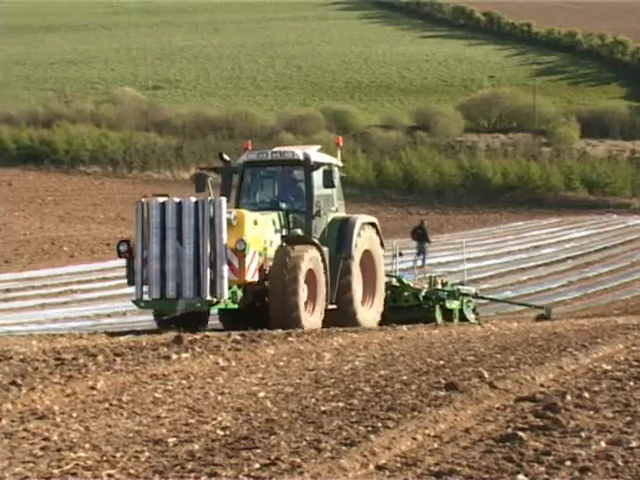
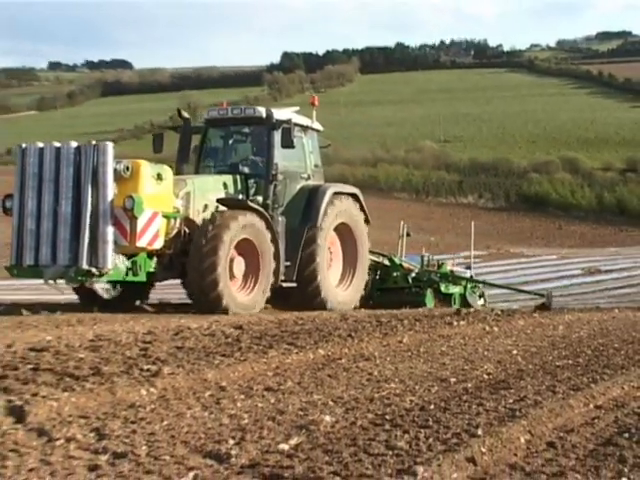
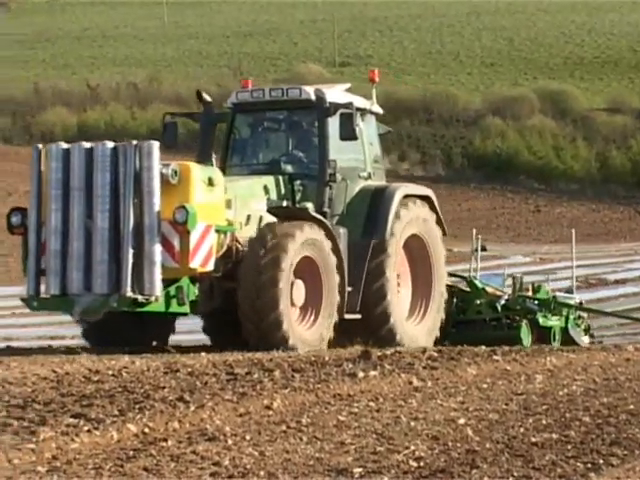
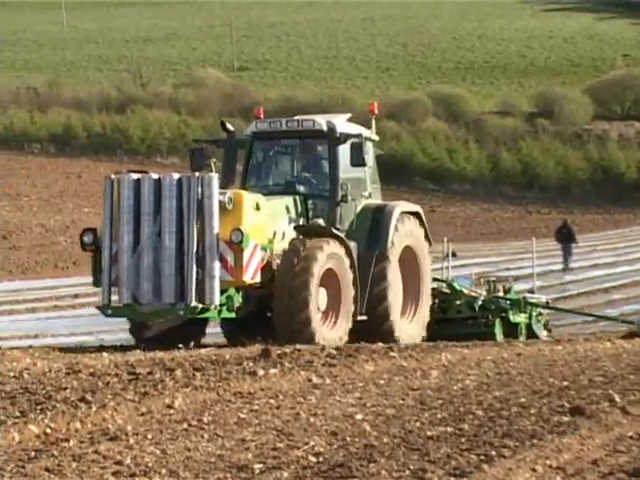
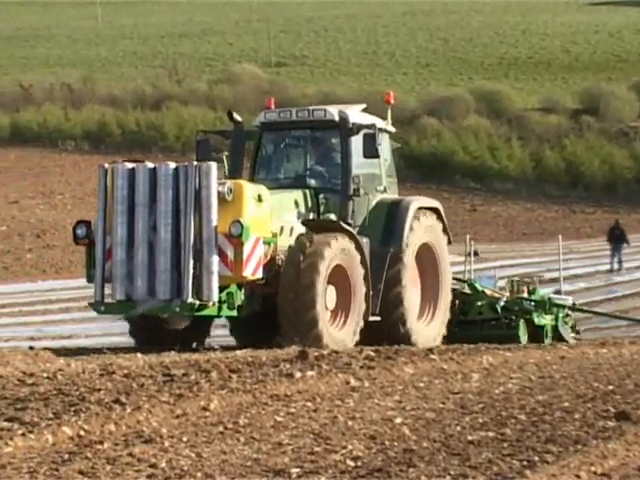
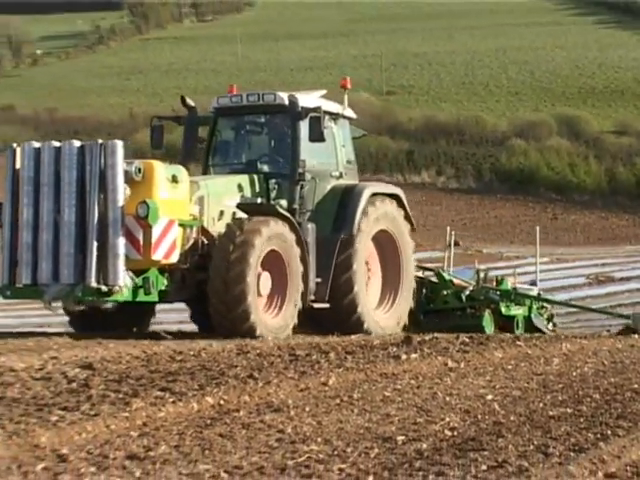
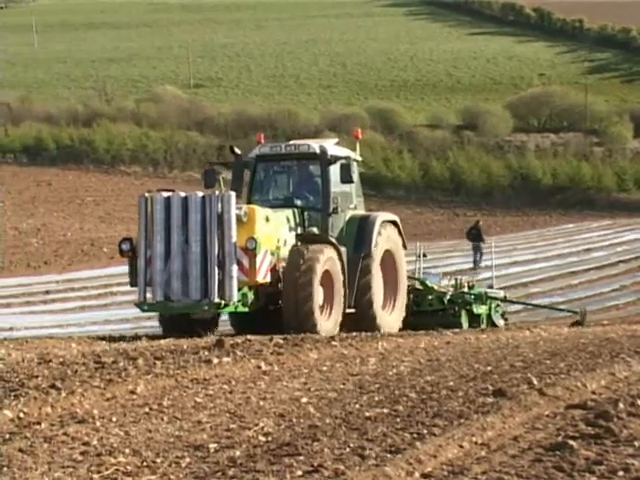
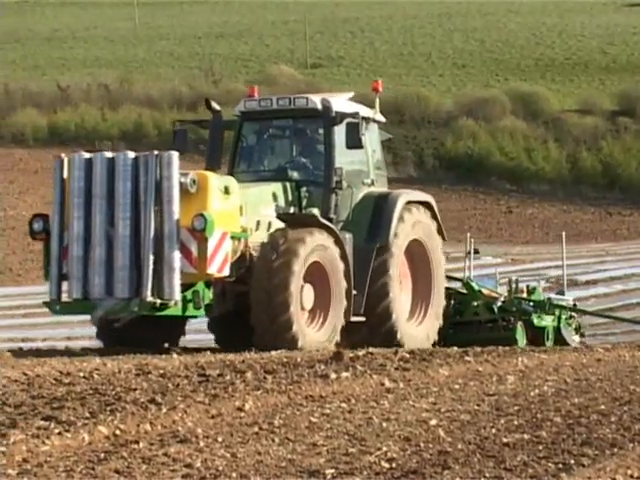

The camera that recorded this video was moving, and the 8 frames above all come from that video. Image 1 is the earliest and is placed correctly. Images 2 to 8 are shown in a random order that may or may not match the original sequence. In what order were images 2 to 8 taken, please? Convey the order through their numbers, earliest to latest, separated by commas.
7, 4, 5, 8, 3, 6, 2
